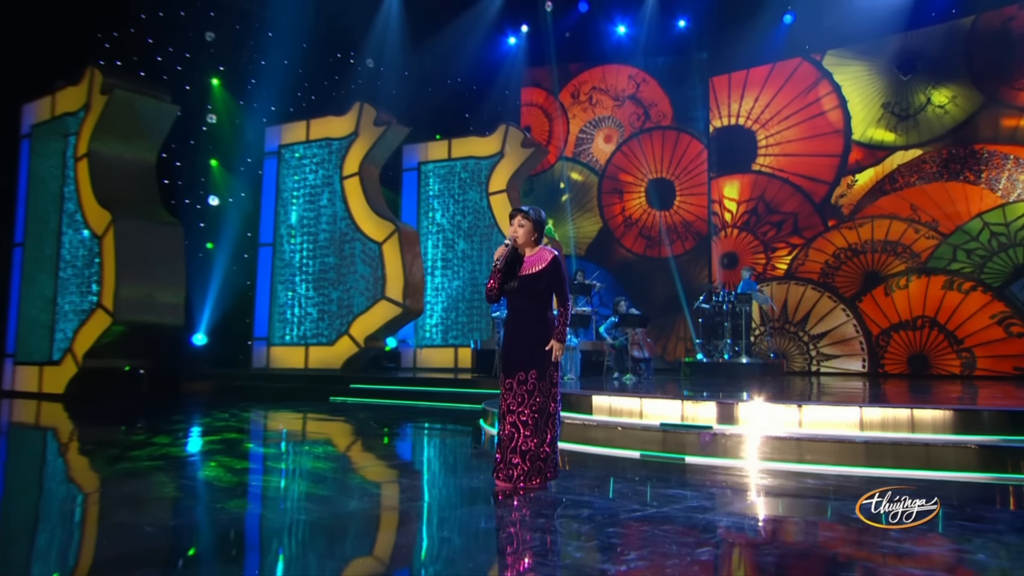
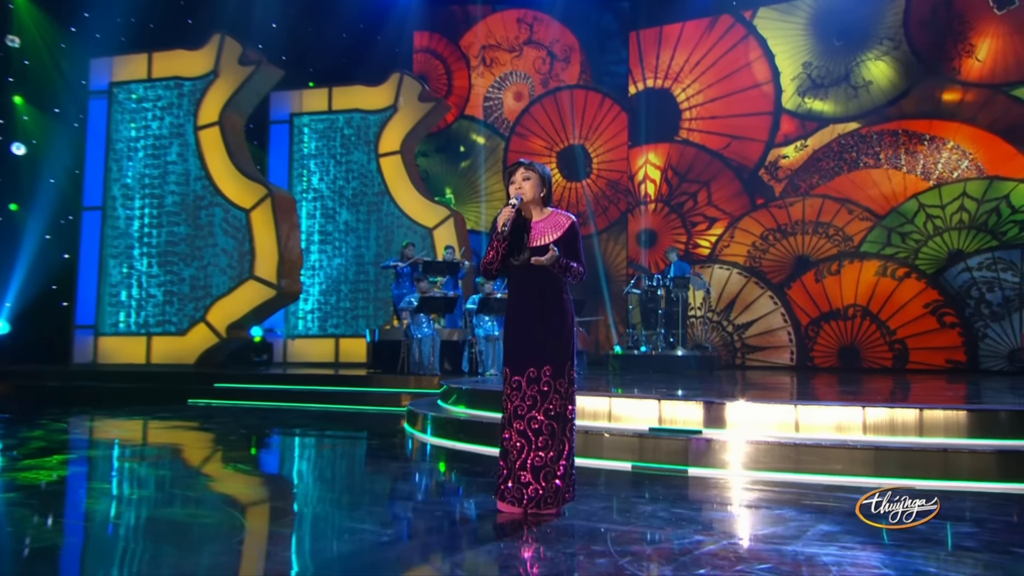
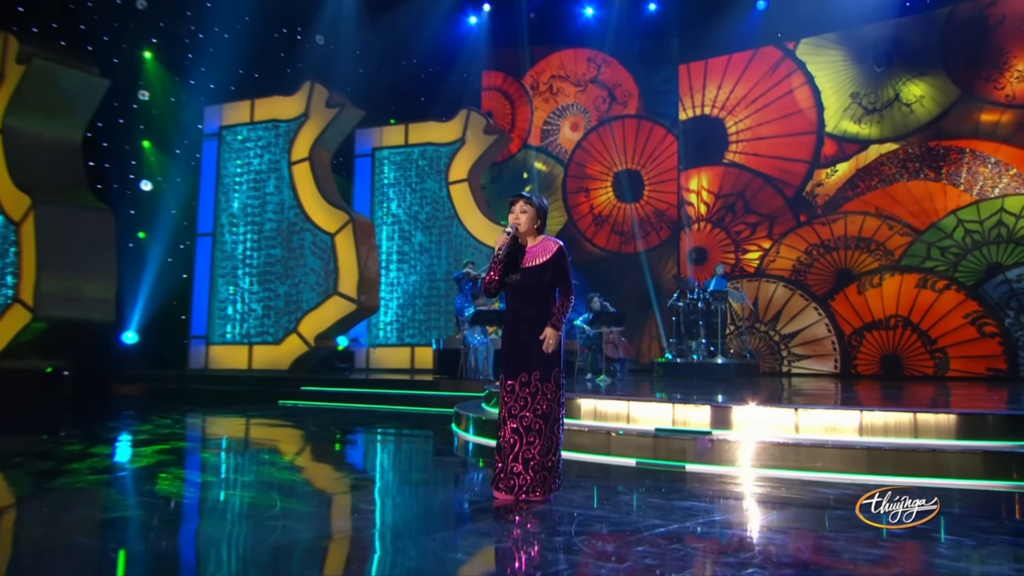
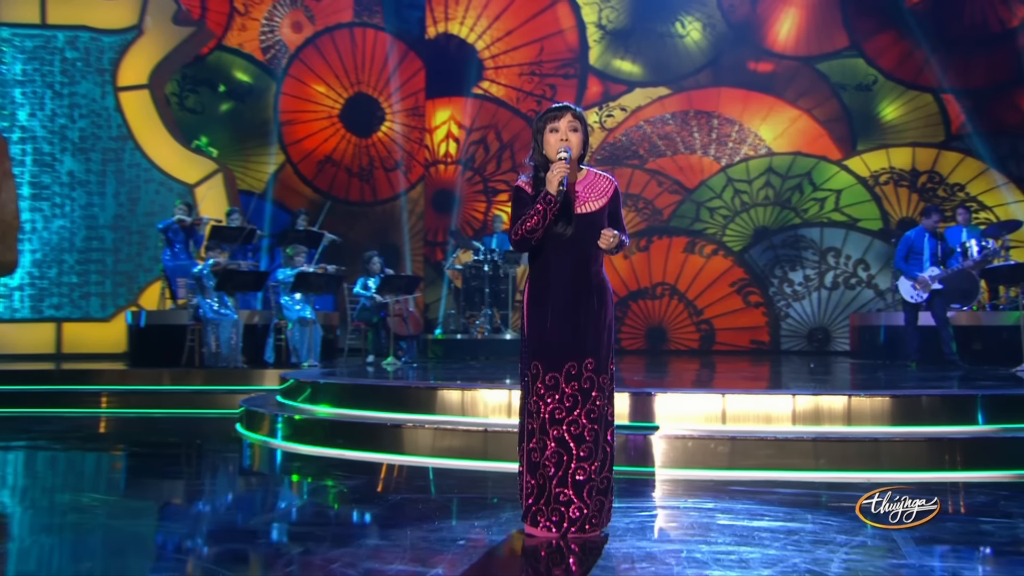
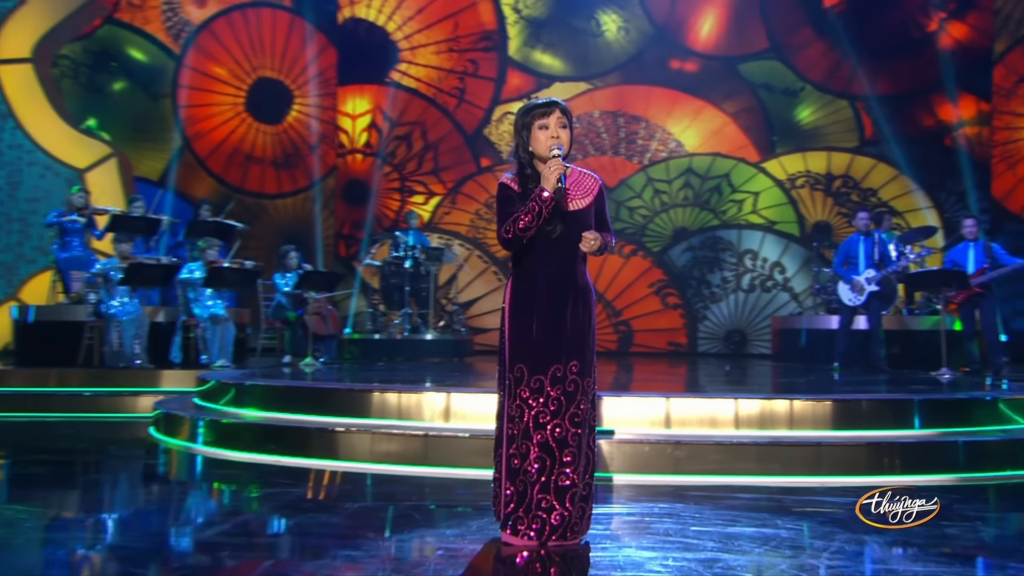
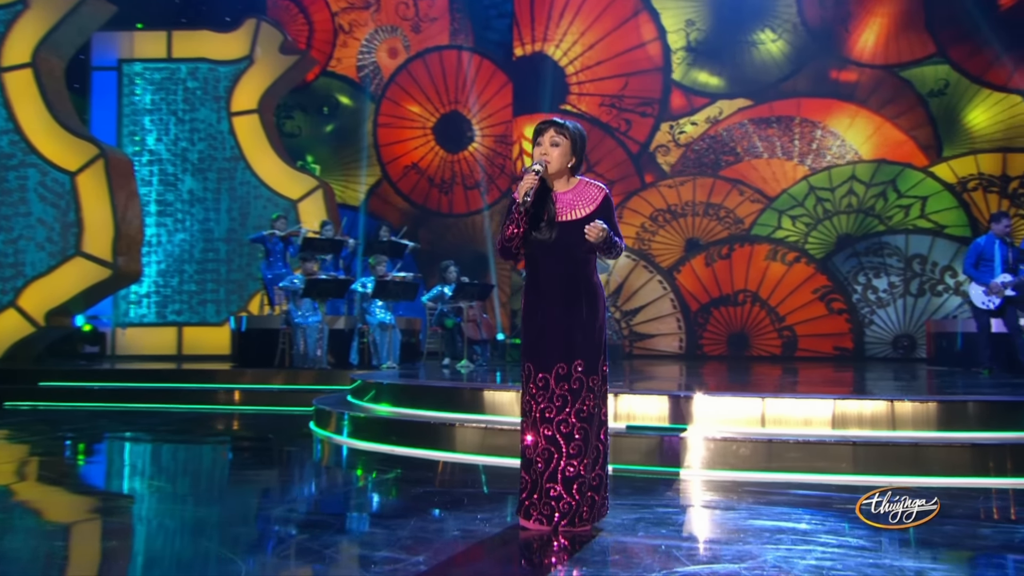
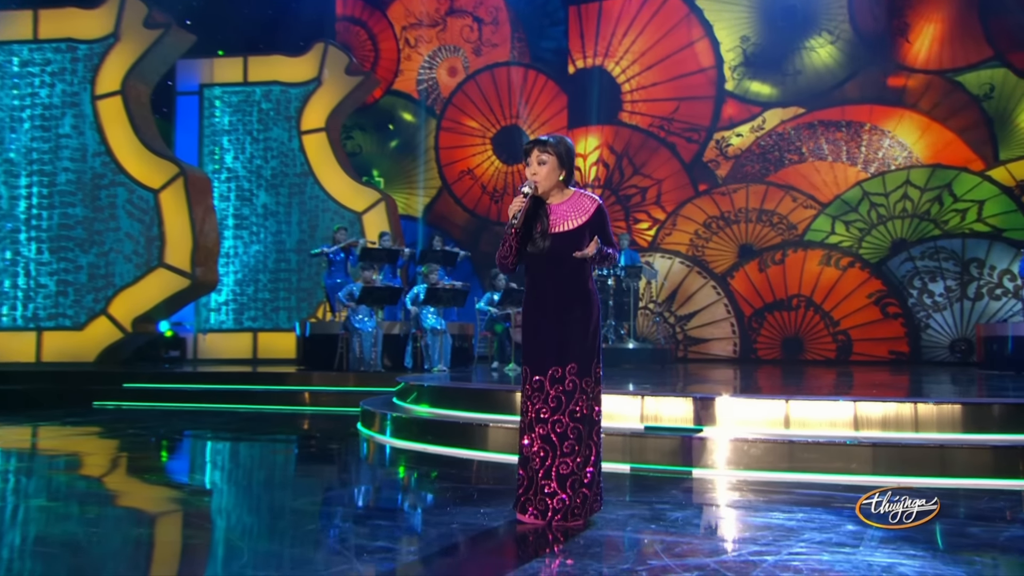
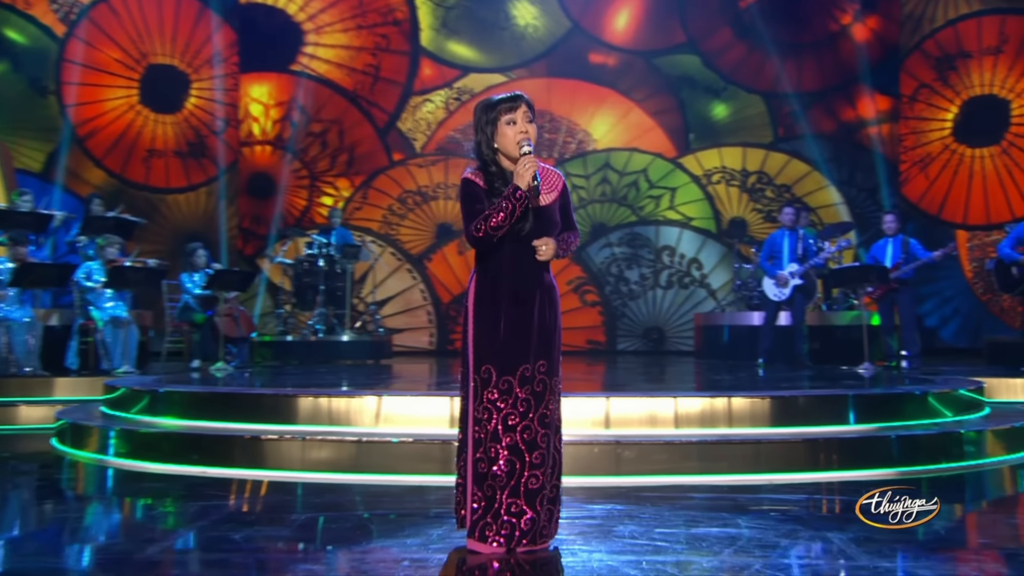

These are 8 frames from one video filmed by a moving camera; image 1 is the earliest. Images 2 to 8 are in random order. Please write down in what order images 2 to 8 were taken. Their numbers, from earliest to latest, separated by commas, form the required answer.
3, 2, 7, 6, 4, 5, 8
